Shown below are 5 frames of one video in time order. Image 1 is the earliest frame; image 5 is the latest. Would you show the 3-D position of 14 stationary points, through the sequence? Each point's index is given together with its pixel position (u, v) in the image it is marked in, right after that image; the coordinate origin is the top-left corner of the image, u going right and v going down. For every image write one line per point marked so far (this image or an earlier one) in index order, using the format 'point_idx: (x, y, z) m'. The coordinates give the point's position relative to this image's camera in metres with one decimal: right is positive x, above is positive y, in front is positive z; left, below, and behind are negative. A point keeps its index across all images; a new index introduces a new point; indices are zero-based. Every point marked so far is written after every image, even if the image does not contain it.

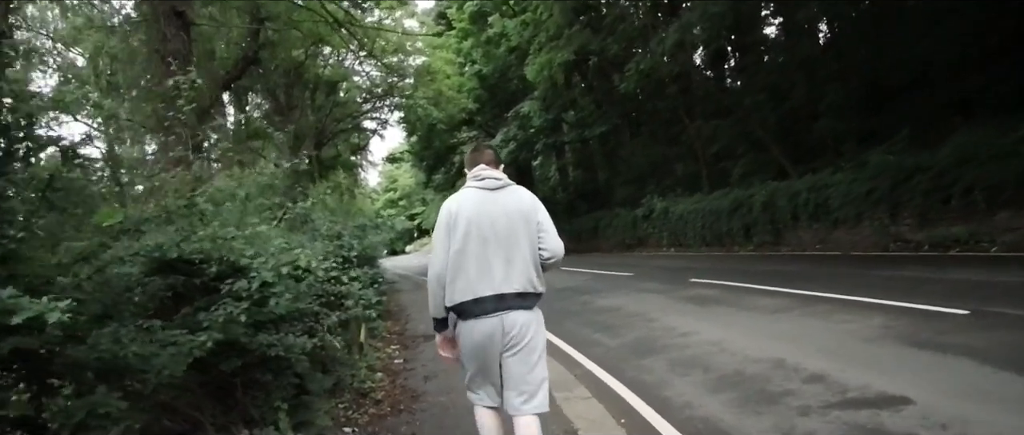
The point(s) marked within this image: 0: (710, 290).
0: (+3.2, -1.2, +12.8) m
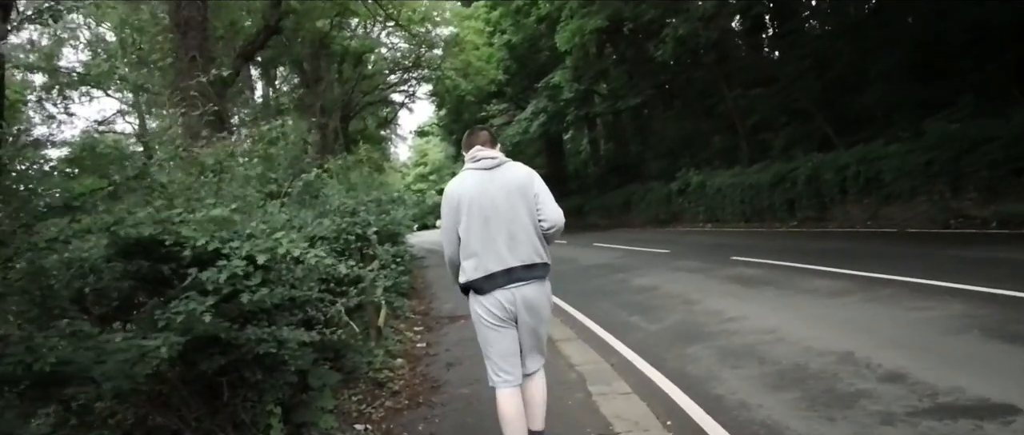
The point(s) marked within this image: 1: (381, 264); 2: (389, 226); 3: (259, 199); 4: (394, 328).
0: (+3.7, -0.8, +11.9) m
1: (-1.5, -0.5, +8.2) m
2: (-1.9, -0.1, +11.9) m
3: (-2.2, +0.1, +6.7) m
4: (-1.5, -1.4, +9.8) m
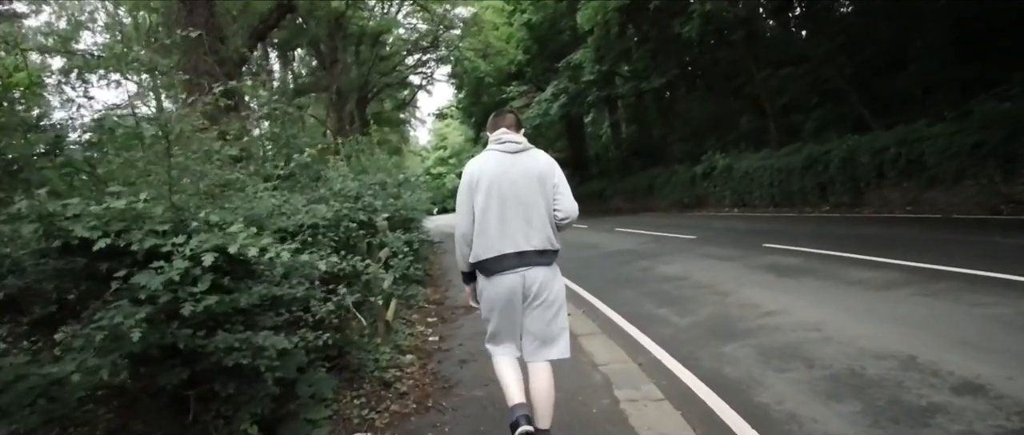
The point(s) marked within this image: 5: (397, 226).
0: (+4.0, -0.6, +11.2) m
1: (-1.3, -0.4, +7.6) m
2: (-1.6, +0.1, +11.3) m
3: (-2.0, +0.3, +6.1) m
4: (-1.3, -1.2, +9.2) m
5: (-1.6, -0.1, +10.9) m
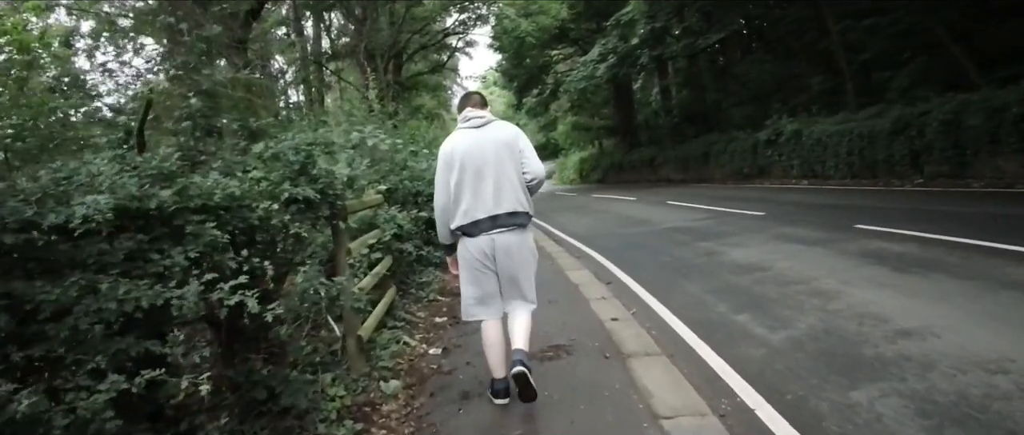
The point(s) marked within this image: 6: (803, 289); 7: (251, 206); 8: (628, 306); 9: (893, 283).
0: (+4.4, -0.3, +8.8) m
1: (-1.1, -0.2, +5.5) m
2: (-1.2, +0.4, +9.1) m
3: (-2.0, +0.4, +4.0) m
4: (-1.0, -1.0, +7.1) m
5: (-1.2, +0.2, +8.8) m
6: (+2.7, -0.7, +7.2) m
7: (-1.2, +0.1, +3.7) m
8: (+1.2, -0.9, +7.9) m
9: (+3.4, -0.6, +6.9) m
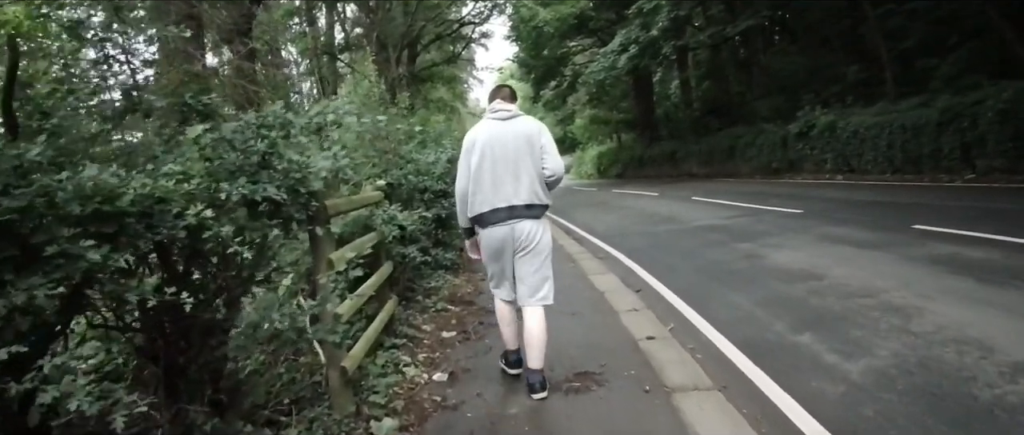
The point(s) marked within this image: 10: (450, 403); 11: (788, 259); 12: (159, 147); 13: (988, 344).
0: (+4.5, -0.3, +7.7) m
1: (-1.0, -0.2, +4.5) m
2: (-1.0, +0.4, +8.1) m
3: (-1.9, +0.4, +3.0) m
4: (-0.9, -1.0, +6.1) m
5: (-1.0, +0.2, +7.8) m
6: (+2.9, -0.7, +6.2) m
7: (-1.1, 0.0, +2.7) m
8: (+1.3, -0.9, +6.8) m
9: (+3.5, -0.6, +5.8) m
10: (-0.4, -1.2, +4.9) m
11: (+3.2, -0.5, +8.8) m
12: (-1.5, +0.3, +3.7) m
13: (+2.9, -0.8, +4.8) m
